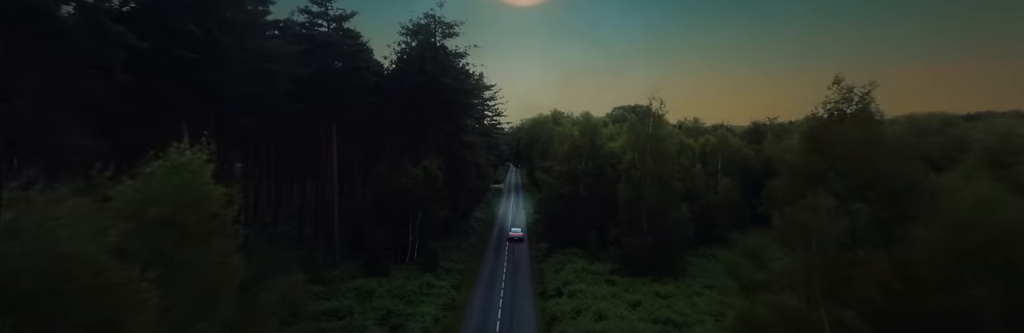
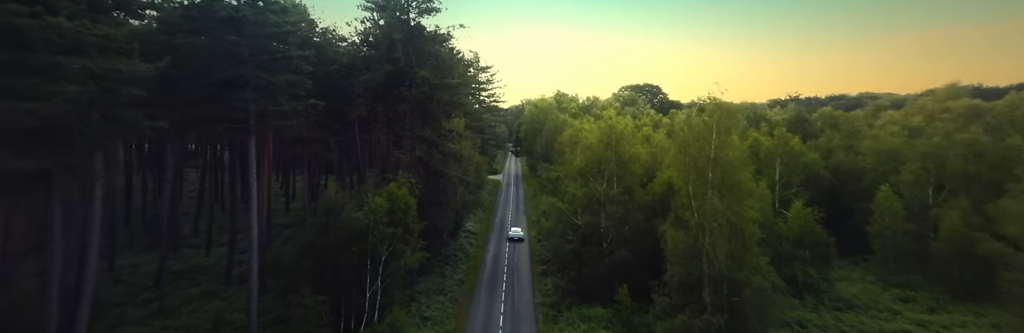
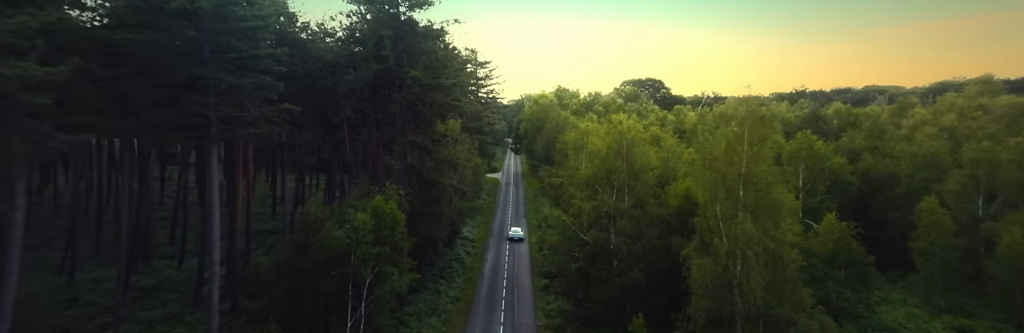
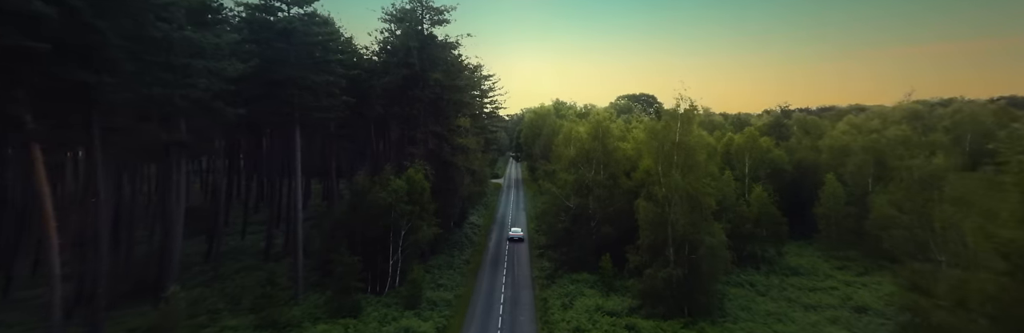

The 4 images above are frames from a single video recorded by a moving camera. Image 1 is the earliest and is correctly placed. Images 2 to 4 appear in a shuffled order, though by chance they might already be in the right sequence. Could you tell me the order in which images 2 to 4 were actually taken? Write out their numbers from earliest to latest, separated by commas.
4, 2, 3
